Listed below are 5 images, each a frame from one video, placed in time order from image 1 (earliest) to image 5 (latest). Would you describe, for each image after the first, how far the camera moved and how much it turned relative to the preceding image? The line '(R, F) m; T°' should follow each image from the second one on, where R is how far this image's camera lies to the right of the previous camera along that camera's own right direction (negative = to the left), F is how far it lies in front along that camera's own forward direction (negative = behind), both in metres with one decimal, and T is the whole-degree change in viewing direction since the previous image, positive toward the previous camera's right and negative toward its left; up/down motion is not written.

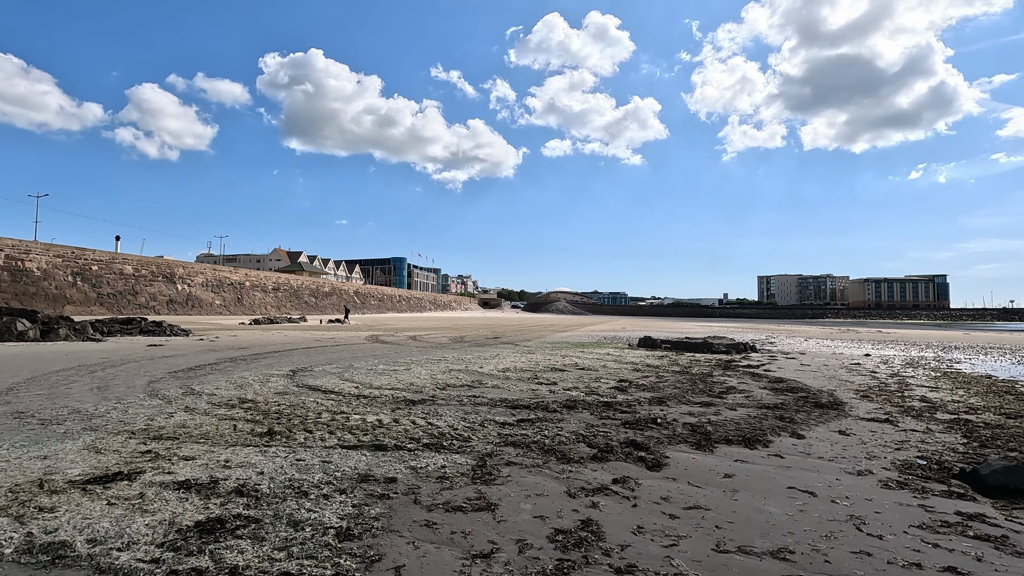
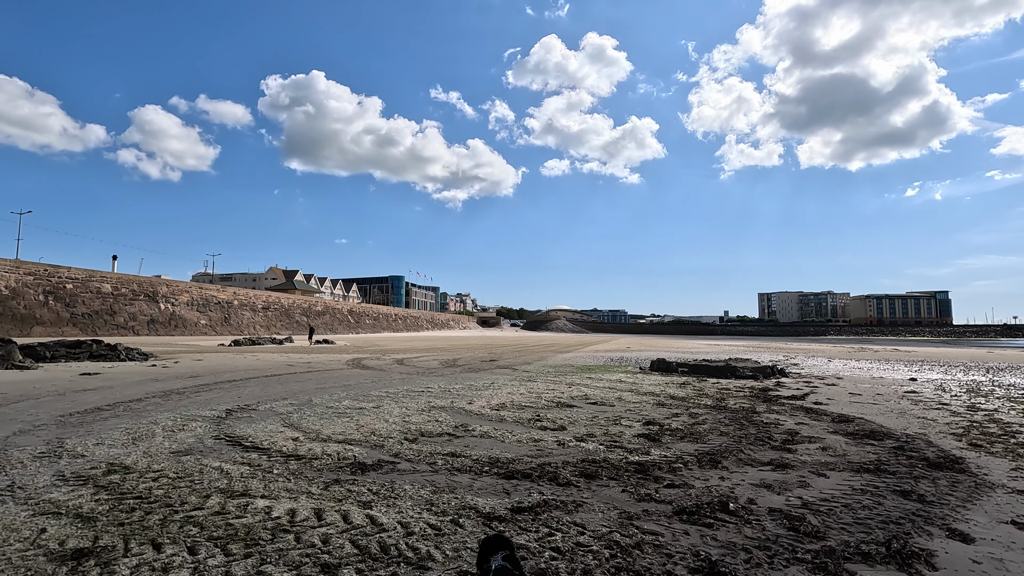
(+0.1, +2.0) m; 0°
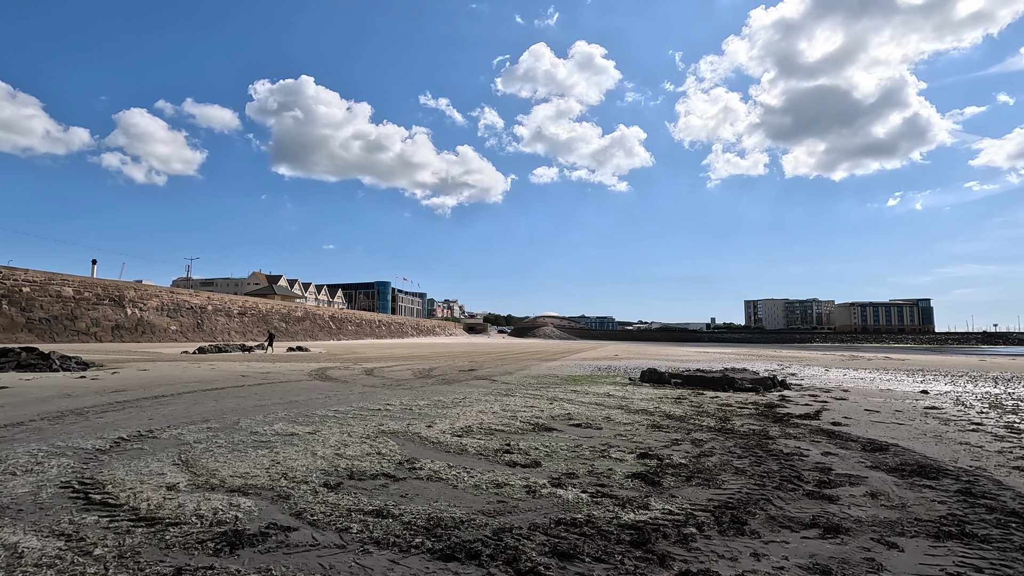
(+0.3, +1.4) m; +1°
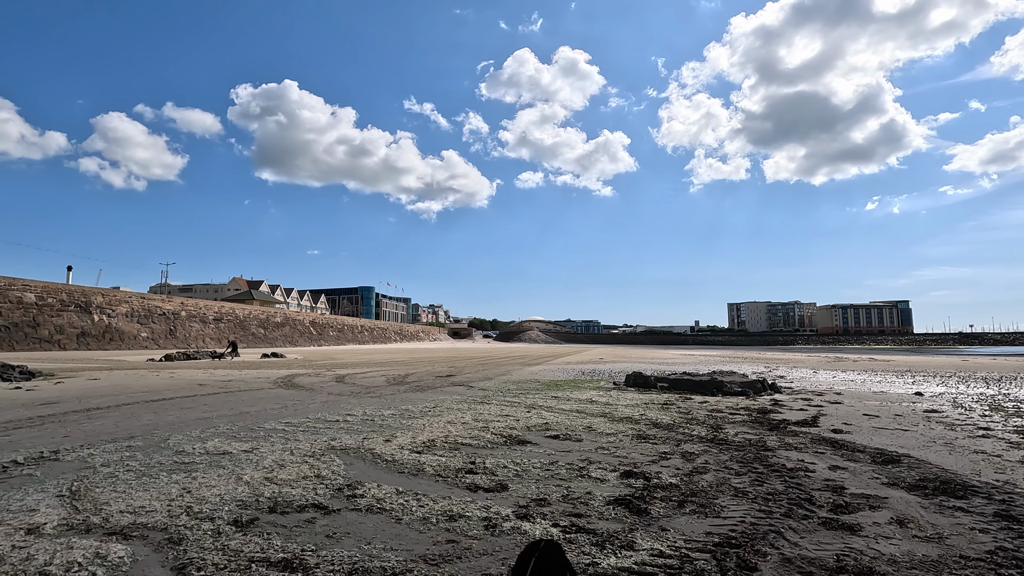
(+0.2, +0.8) m; +2°
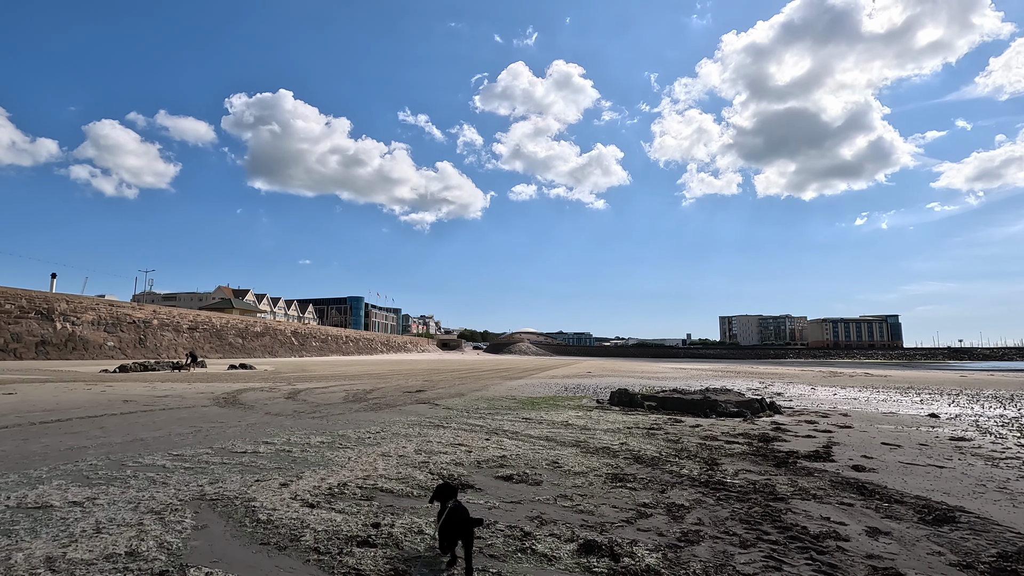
(+0.5, +1.4) m; +1°
